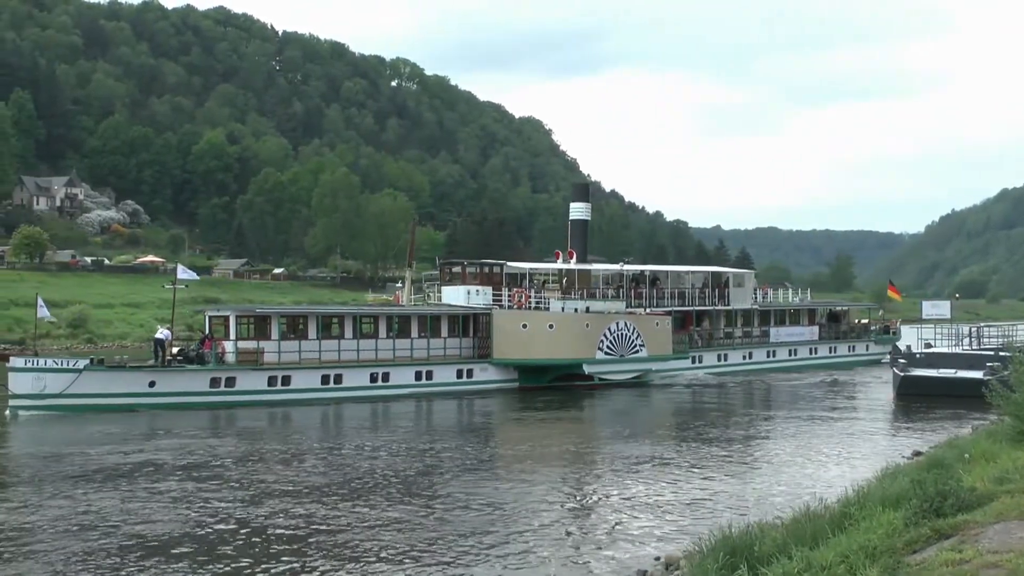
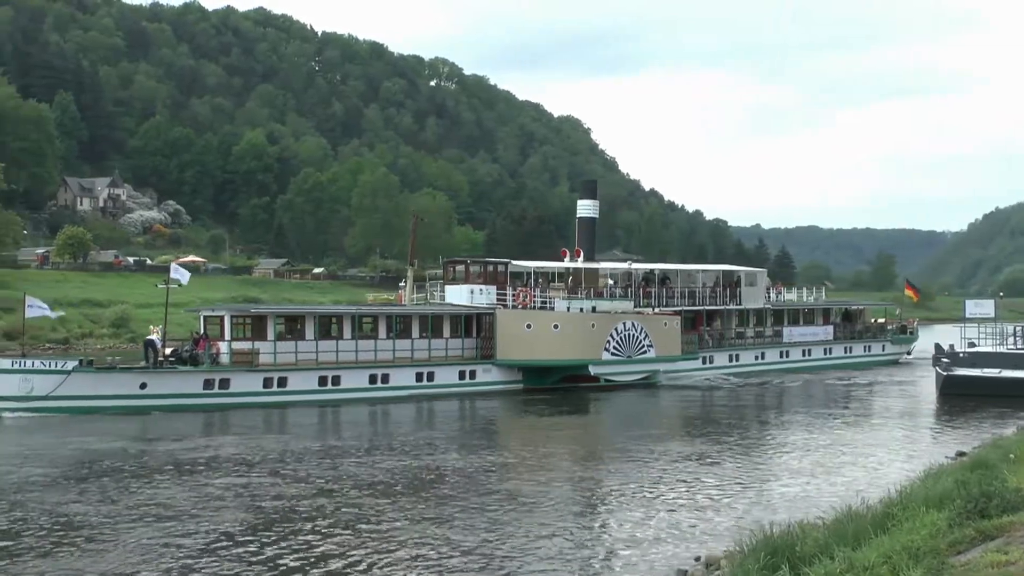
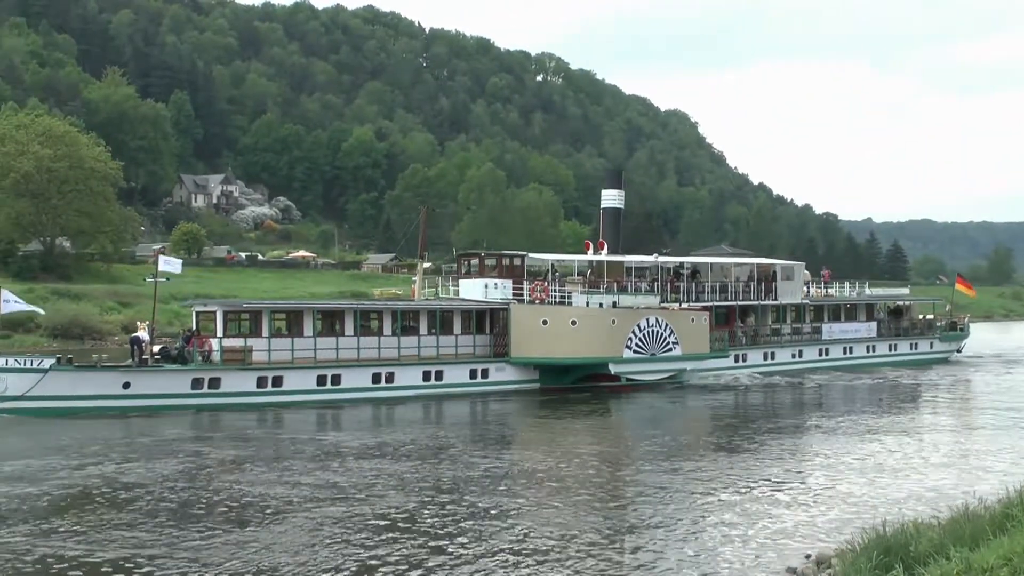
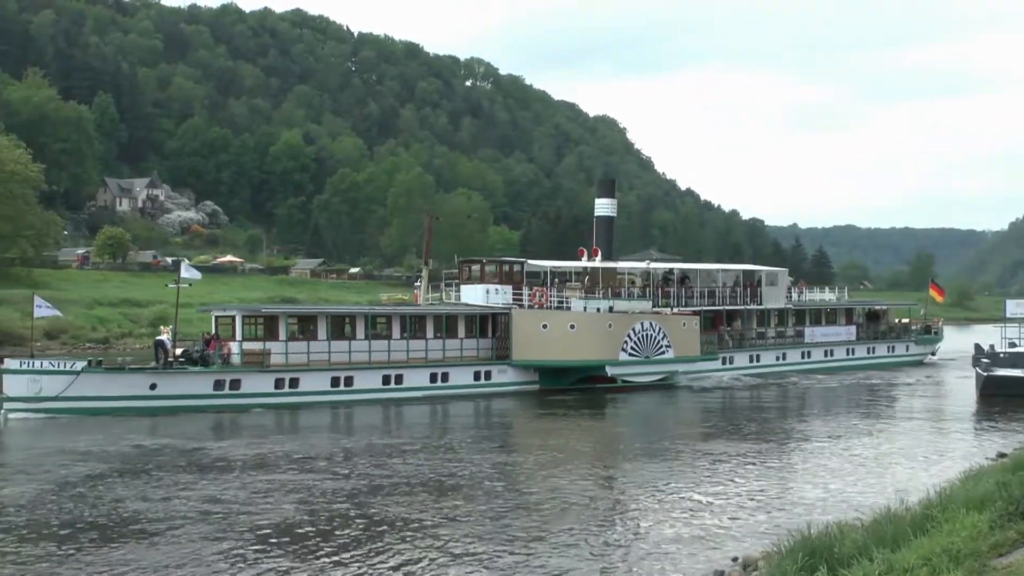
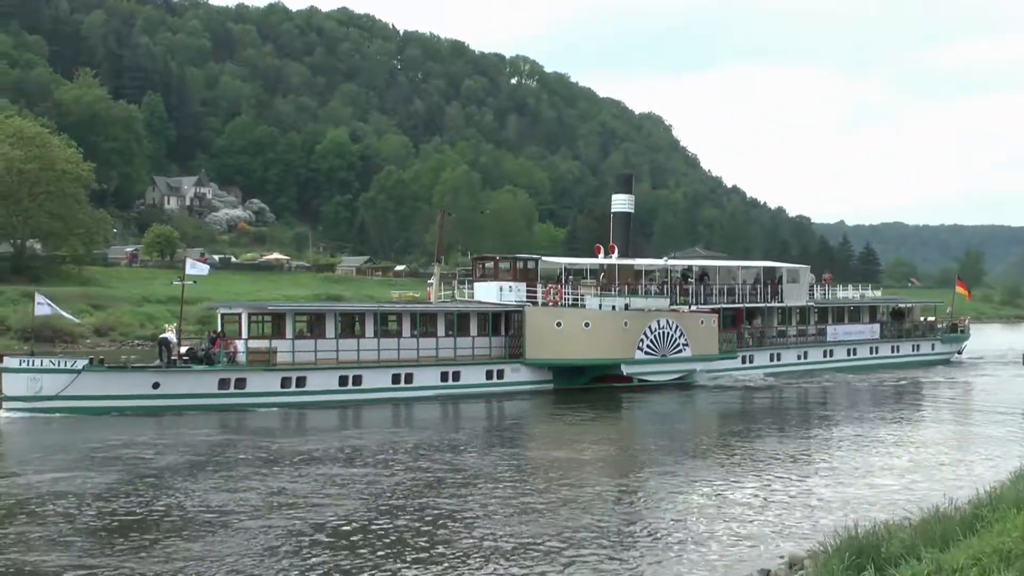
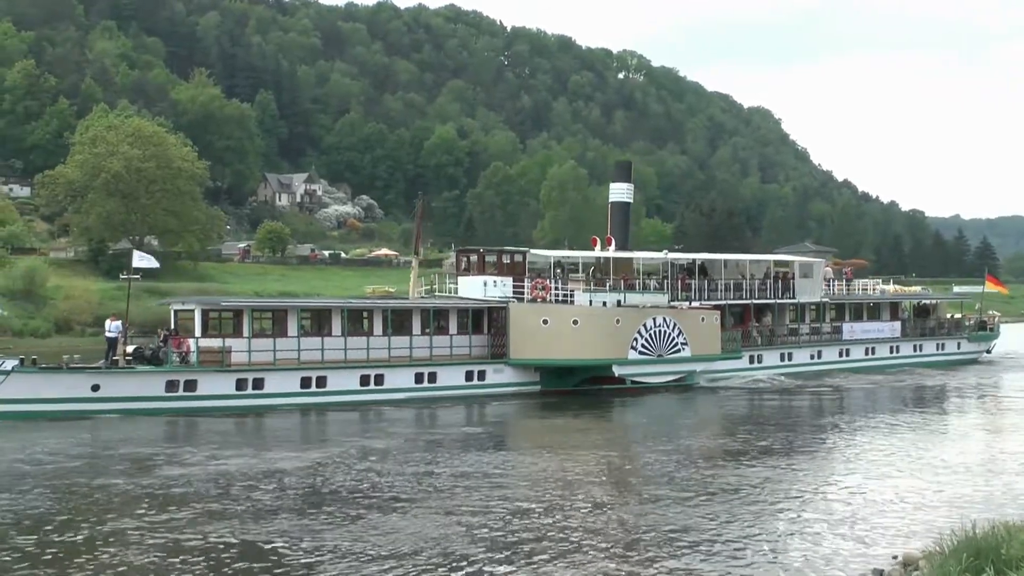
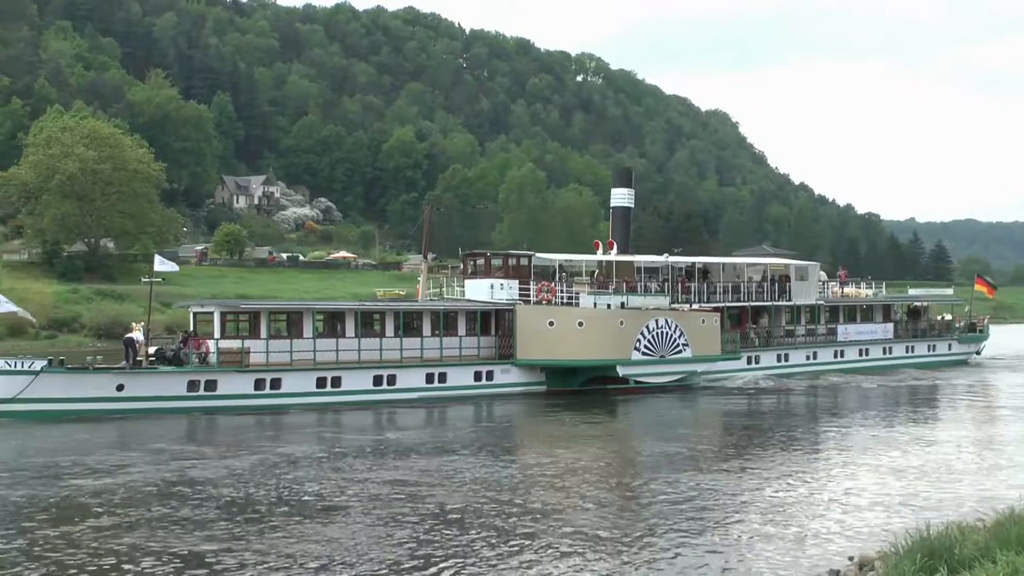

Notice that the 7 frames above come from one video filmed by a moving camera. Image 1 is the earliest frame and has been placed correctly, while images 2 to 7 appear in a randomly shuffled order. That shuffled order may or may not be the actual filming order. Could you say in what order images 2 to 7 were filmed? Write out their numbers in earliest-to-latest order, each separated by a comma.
2, 4, 5, 3, 7, 6
